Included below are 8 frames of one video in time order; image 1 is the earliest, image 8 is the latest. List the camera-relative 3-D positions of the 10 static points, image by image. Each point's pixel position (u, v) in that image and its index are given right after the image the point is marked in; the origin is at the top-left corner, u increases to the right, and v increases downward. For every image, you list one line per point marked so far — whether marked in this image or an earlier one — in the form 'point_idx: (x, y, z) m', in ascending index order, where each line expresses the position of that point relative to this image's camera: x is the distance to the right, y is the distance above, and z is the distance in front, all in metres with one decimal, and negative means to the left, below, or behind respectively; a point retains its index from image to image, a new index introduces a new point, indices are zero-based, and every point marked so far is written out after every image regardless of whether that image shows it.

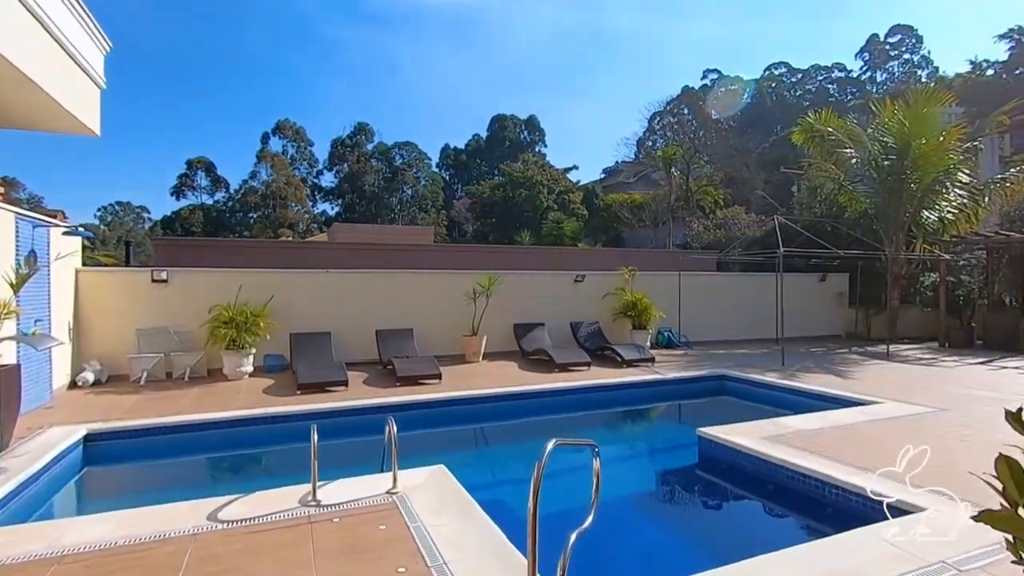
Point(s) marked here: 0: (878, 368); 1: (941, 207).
0: (+6.5, -1.4, +9.7) m
1: (+10.4, +2.1, +13.2) m
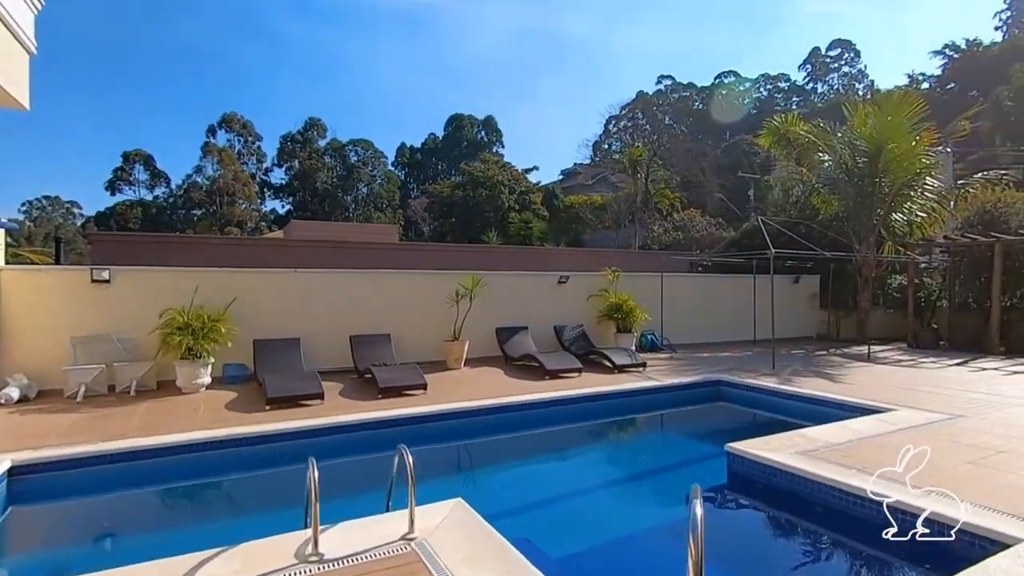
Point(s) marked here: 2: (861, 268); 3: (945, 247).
0: (+6.3, -1.4, +9.6) m
1: (+9.9, +2.0, +13.4) m
2: (+9.1, +0.5, +14.1) m
3: (+11.0, +1.0, +13.7) m
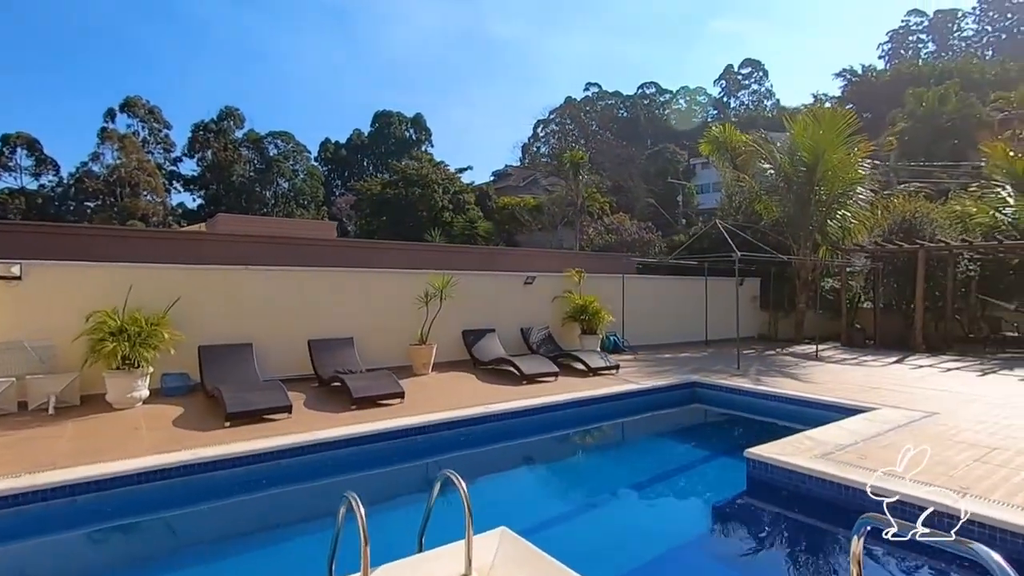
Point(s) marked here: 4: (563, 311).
0: (+5.7, -1.5, +10.0) m
1: (+8.8, +1.9, +14.3) m
2: (+7.9, +0.5, +14.9) m
3: (+9.8, +0.9, +14.7) m
4: (+1.1, -0.5, +11.4) m
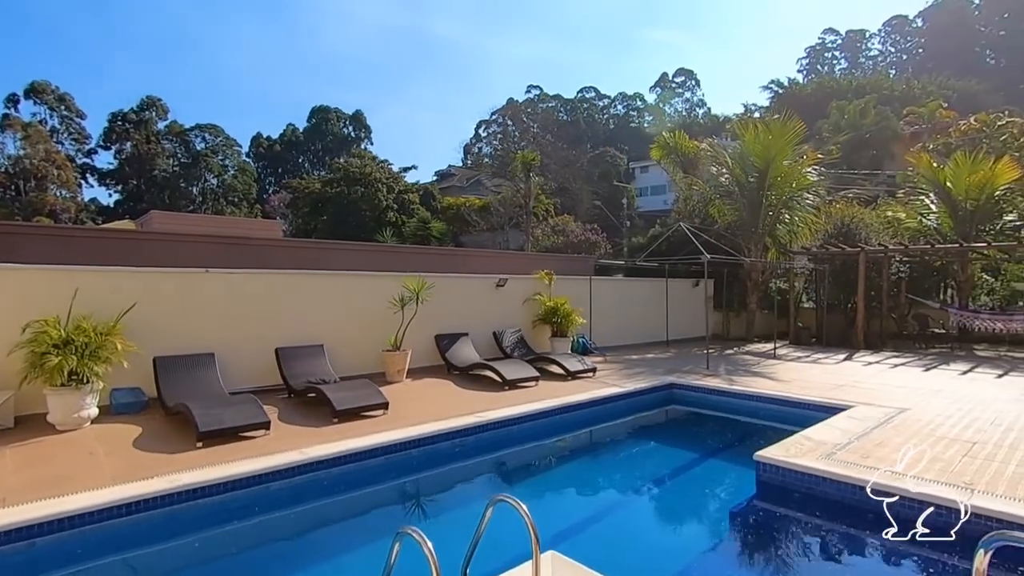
0: (+5.2, -1.5, +10.4) m
1: (+7.7, +1.9, +15.0) m
2: (+6.8, +0.4, +15.4) m
3: (+8.8, +0.9, +15.5) m
4: (+0.4, -0.5, +11.3) m
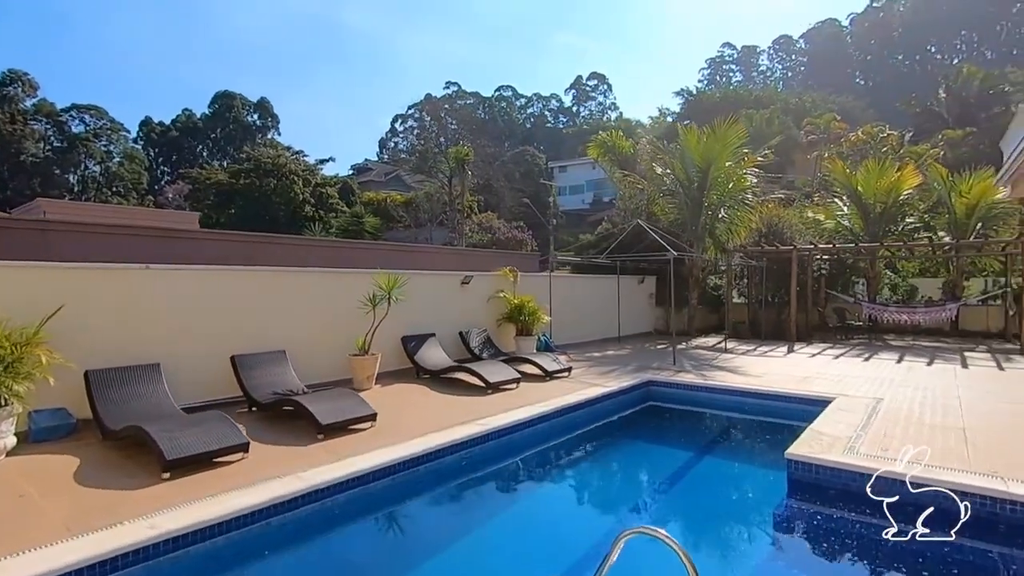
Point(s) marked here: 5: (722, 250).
0: (+4.5, -1.4, +10.7) m
1: (+6.3, +2.0, +15.6) m
2: (+5.3, +0.5, +16.0) m
3: (+7.2, +1.0, +16.4) m
4: (-0.3, -0.5, +10.8) m
5: (+6.2, +1.1, +16.0) m
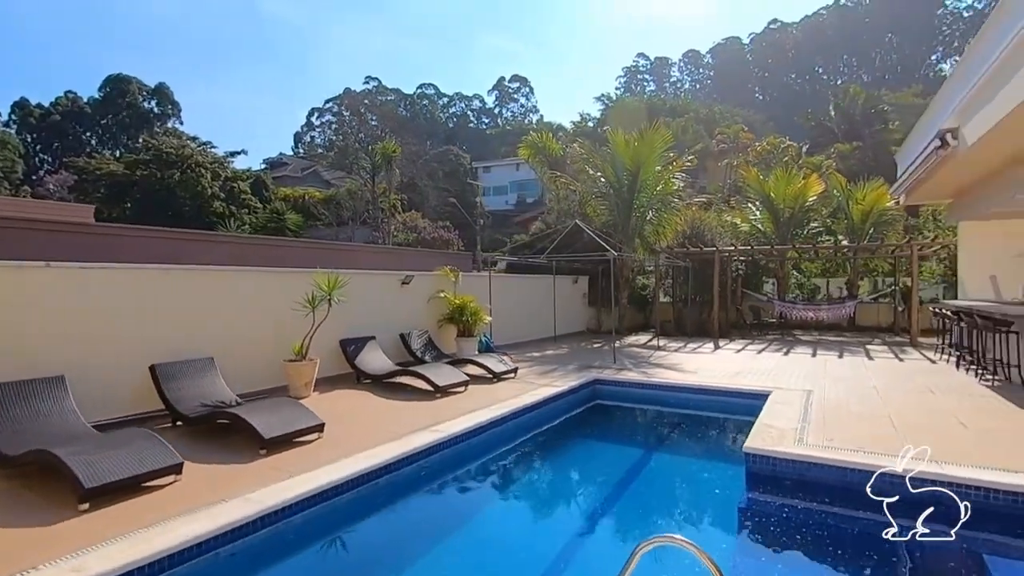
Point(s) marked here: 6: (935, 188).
0: (+3.3, -1.4, +11.1) m
1: (+4.4, +2.0, +16.2) m
2: (+3.4, +0.5, +16.4) m
3: (+5.2, +1.0, +17.1) m
4: (-1.5, -0.5, +10.5) m
5: (+4.2, +1.1, +16.5) m
6: (+8.1, +1.9, +10.4) m
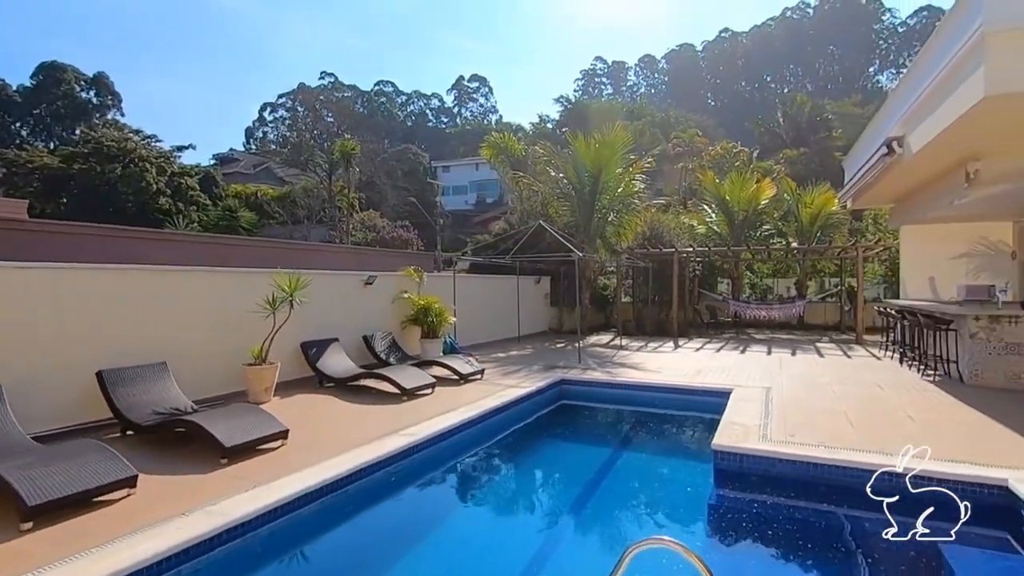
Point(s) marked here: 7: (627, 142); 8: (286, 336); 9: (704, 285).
0: (+2.6, -1.4, +11.3) m
1: (+3.3, +2.0, +16.5) m
2: (+2.2, +0.5, +16.6) m
3: (+4.0, +1.0, +17.4) m
4: (-2.1, -0.5, +10.3) m
5: (+3.1, +1.1, +16.8) m
6: (+7.5, +1.9, +11.0) m
7: (+3.4, +4.3, +15.9) m
8: (-3.4, -0.7, +8.0) m
9: (+6.9, +0.1, +19.3) m
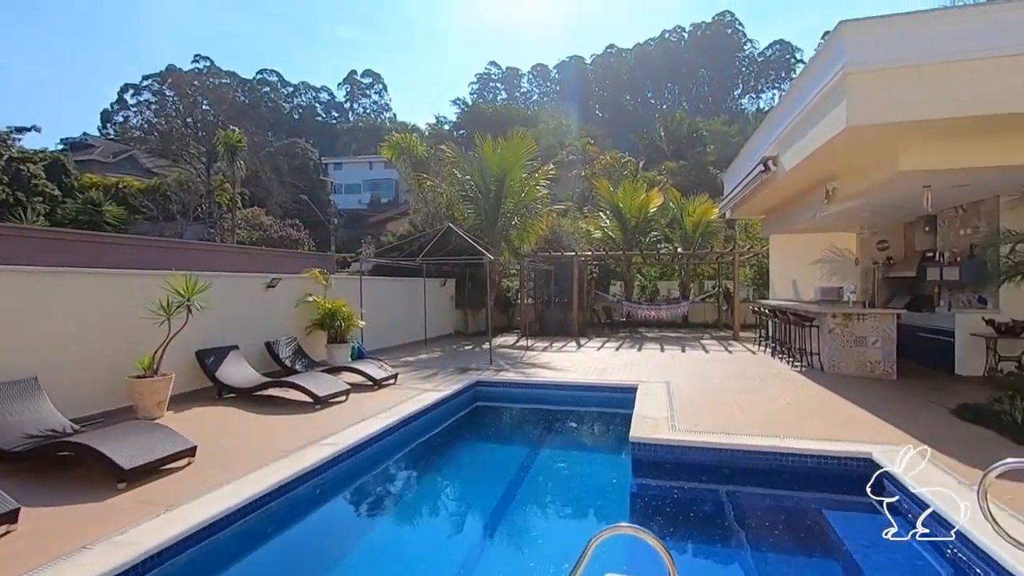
0: (+0.7, -1.5, +11.7) m
1: (+0.3, +2.0, +16.9) m
2: (-0.7, +0.5, +16.8) m
3: (+0.9, +1.0, +17.9) m
4: (-3.8, -0.5, +9.8) m
5: (+0.1, +1.0, +17.2) m
6: (+5.5, +1.9, +12.3) m
7: (+0.6, +4.2, +16.4) m
8: (-4.5, -0.7, +7.3) m
9: (+3.3, +0.1, +20.4) m
